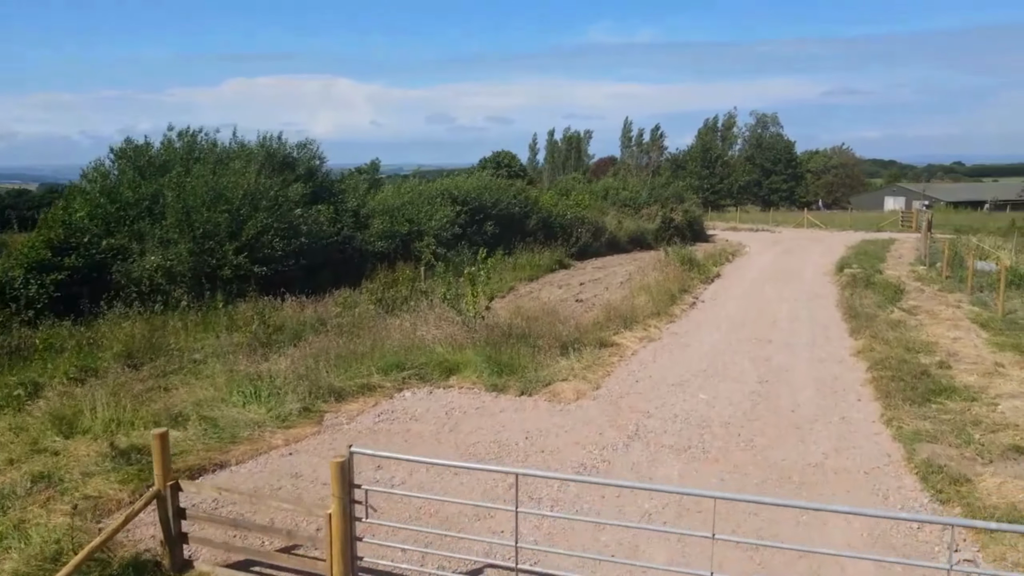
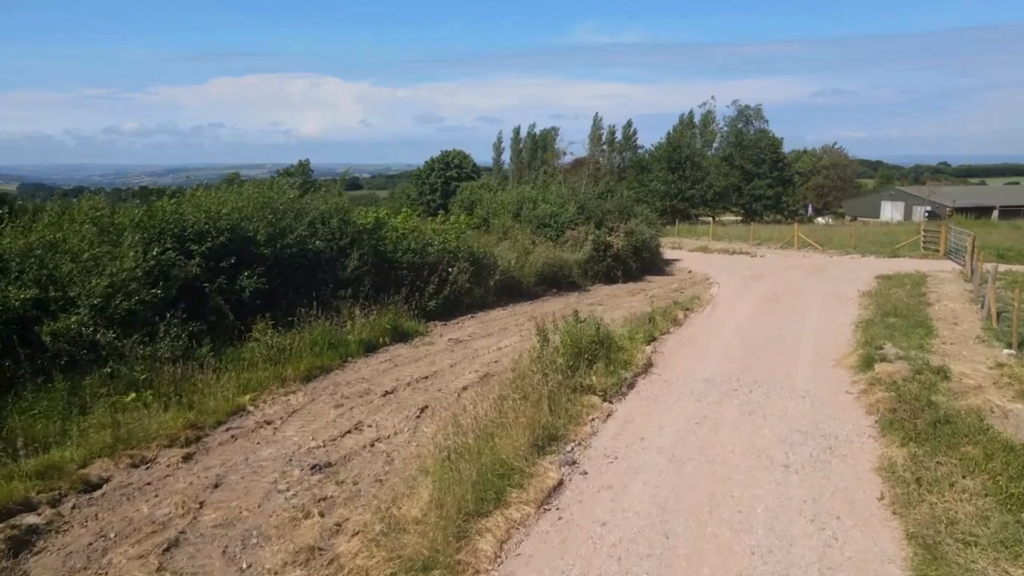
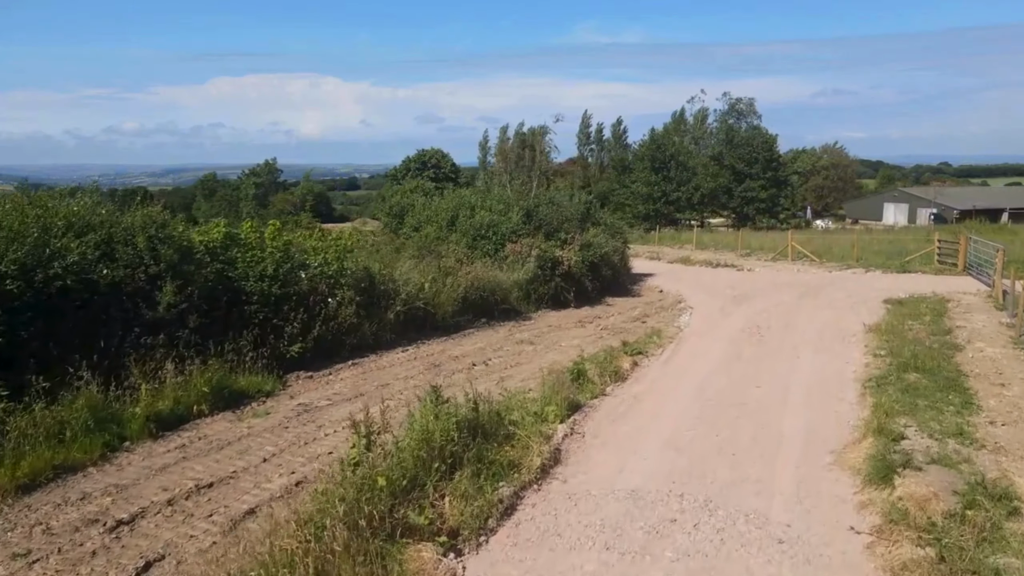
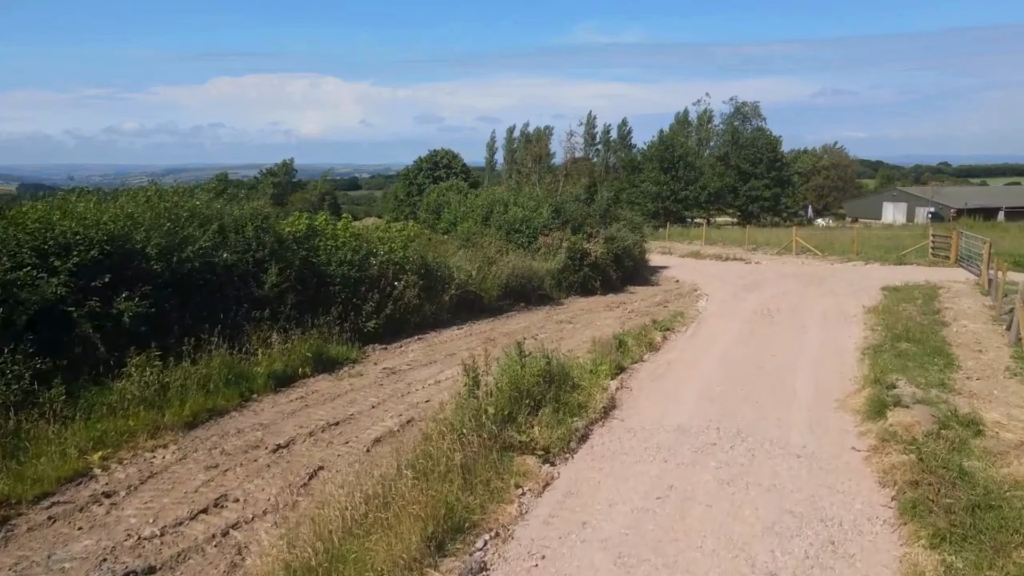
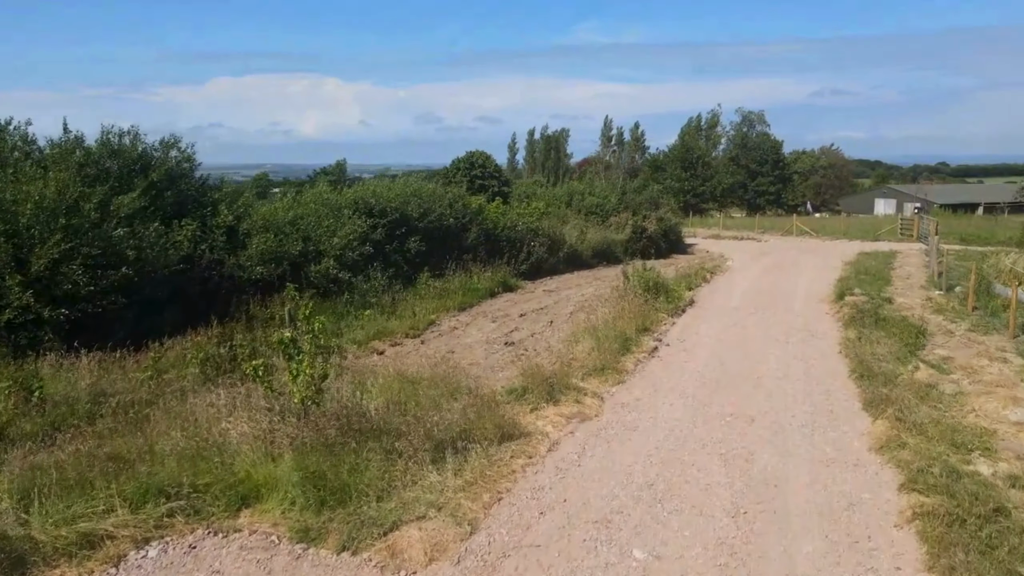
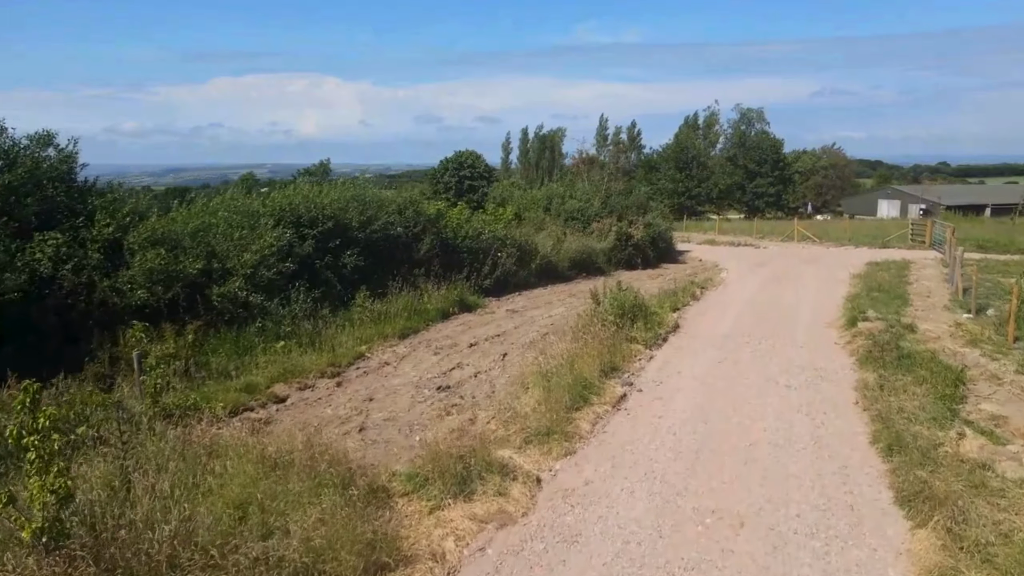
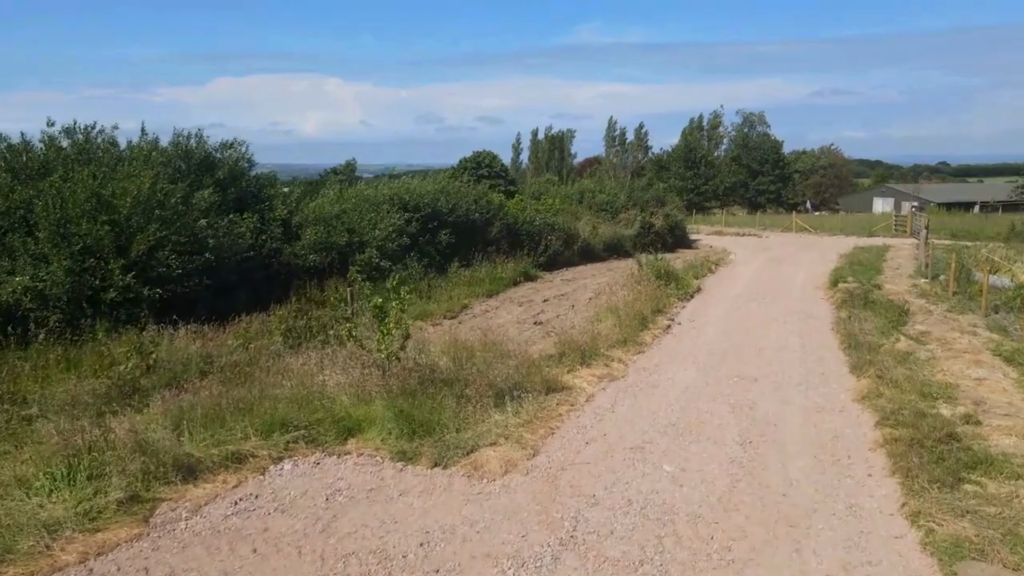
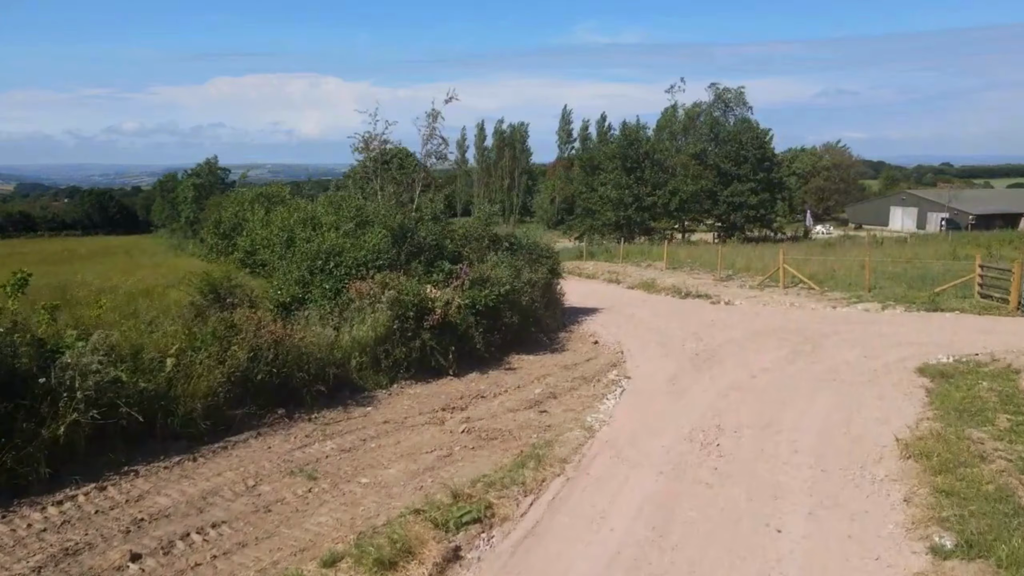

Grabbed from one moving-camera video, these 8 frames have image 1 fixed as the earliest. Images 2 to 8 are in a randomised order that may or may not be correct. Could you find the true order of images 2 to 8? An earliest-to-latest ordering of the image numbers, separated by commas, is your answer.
7, 5, 6, 2, 4, 3, 8
